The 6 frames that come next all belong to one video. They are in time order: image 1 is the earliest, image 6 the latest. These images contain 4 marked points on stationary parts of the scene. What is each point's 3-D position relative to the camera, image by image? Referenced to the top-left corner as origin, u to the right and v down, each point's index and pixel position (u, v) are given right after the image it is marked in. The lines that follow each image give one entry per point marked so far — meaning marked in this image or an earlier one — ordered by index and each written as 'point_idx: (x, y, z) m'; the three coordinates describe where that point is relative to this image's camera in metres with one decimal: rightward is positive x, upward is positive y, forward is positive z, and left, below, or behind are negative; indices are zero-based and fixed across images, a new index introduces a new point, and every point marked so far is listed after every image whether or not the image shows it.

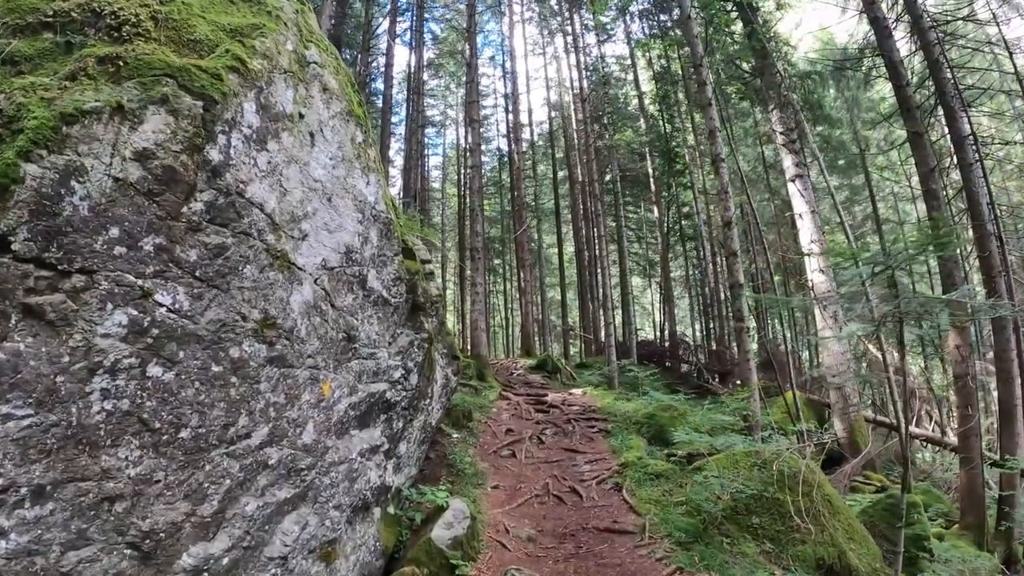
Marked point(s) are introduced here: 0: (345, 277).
0: (-1.6, +0.1, +5.2) m
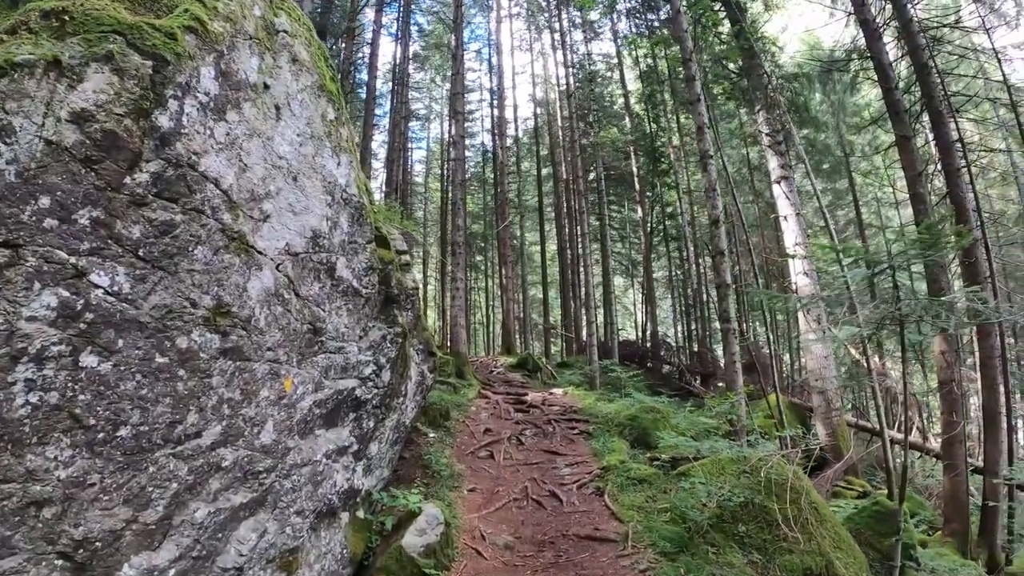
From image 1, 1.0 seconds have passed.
0: (-1.8, +0.2, +4.8) m
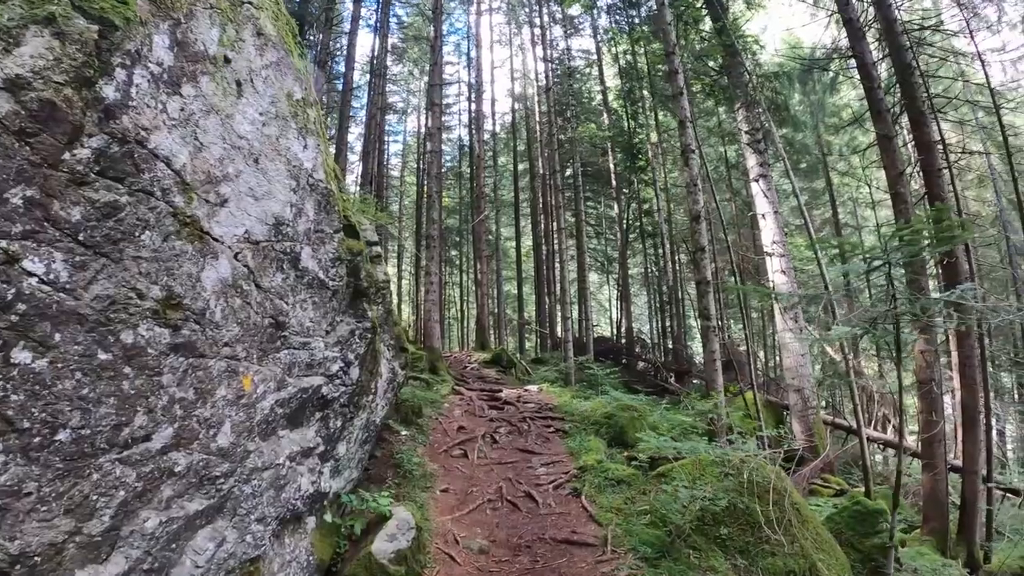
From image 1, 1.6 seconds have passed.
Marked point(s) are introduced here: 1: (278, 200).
0: (-2.0, +0.3, +4.4) m
1: (-2.0, +0.7, +4.5) m
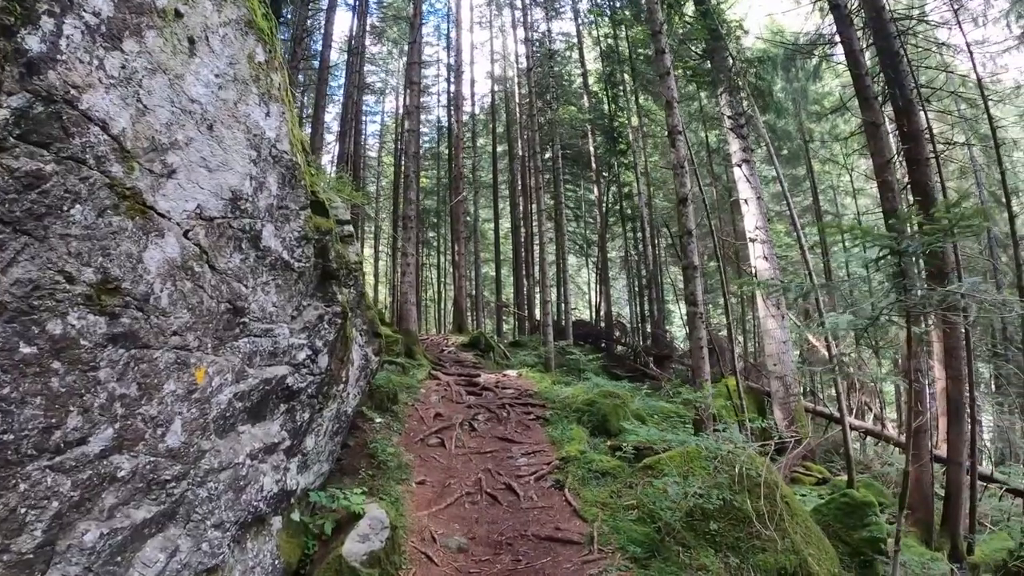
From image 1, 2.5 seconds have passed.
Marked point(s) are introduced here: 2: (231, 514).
0: (-2.1, +0.4, +4.0) m
1: (-2.1, +0.9, +4.1) m
2: (-2.1, -1.7, +4.0) m
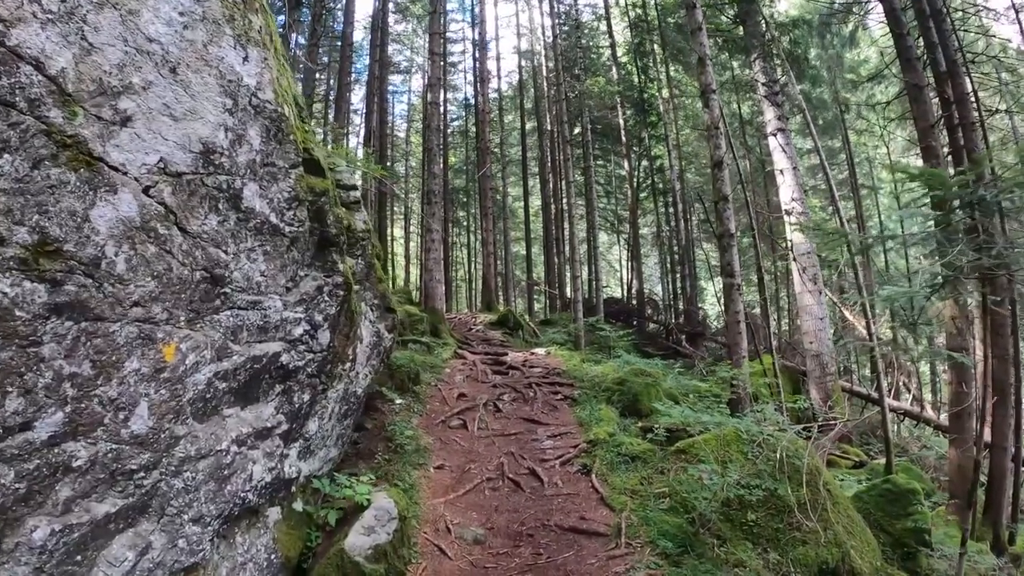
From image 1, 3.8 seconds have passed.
0: (-2.0, +0.6, +3.5) m
1: (-2.0, +1.1, +3.6) m
2: (-2.0, -1.4, +3.6) m
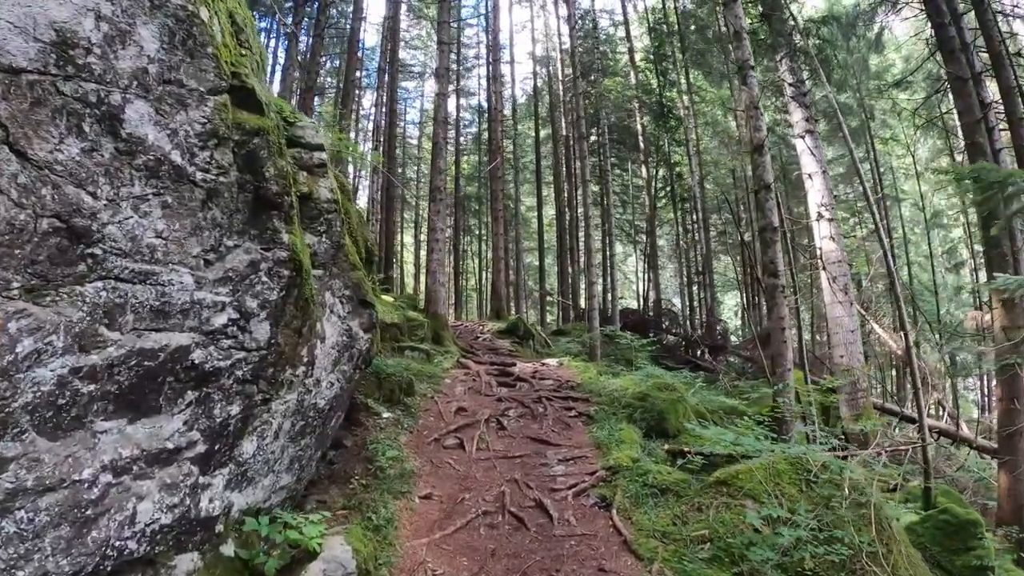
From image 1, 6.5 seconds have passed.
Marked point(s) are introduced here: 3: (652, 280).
0: (-2.0, +0.8, +2.5) m
1: (-2.0, +1.3, +2.5) m
2: (-2.0, -1.3, +2.4) m
3: (+5.3, +0.3, +19.9) m
